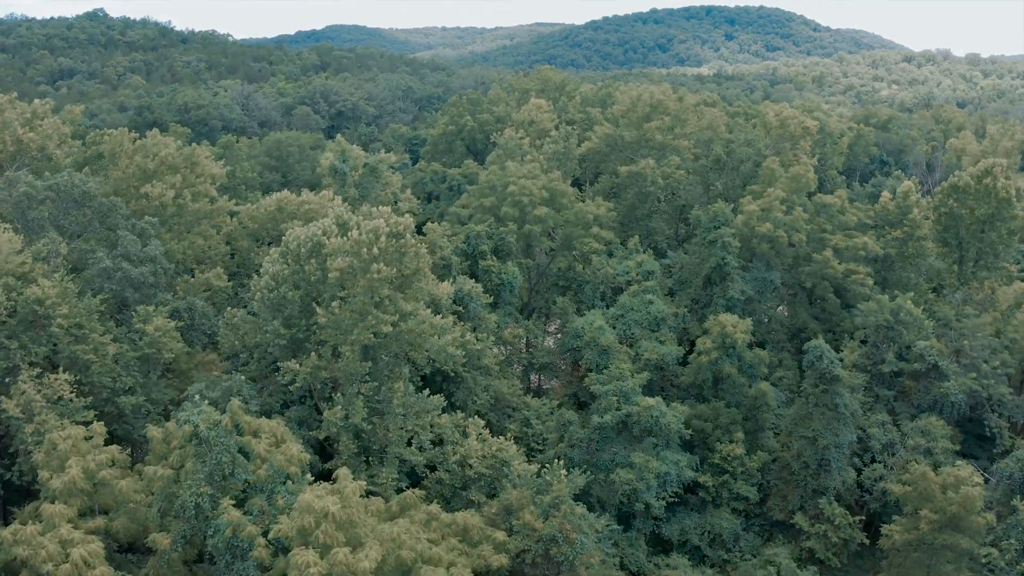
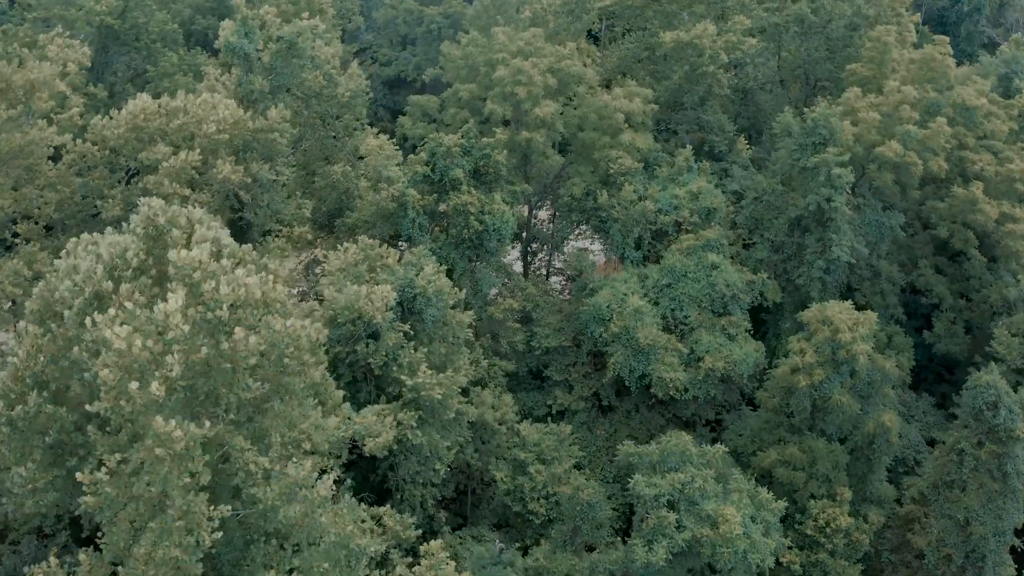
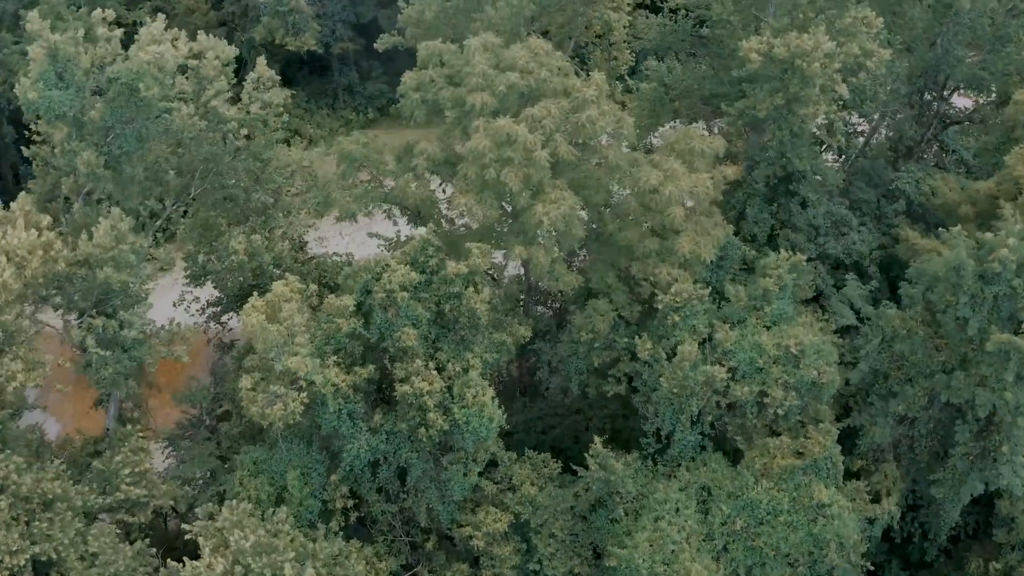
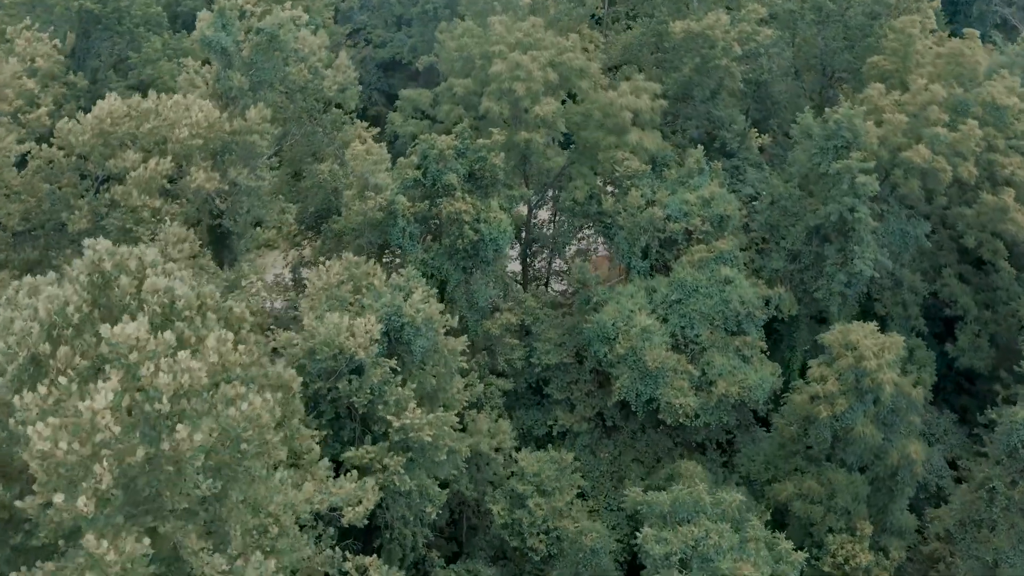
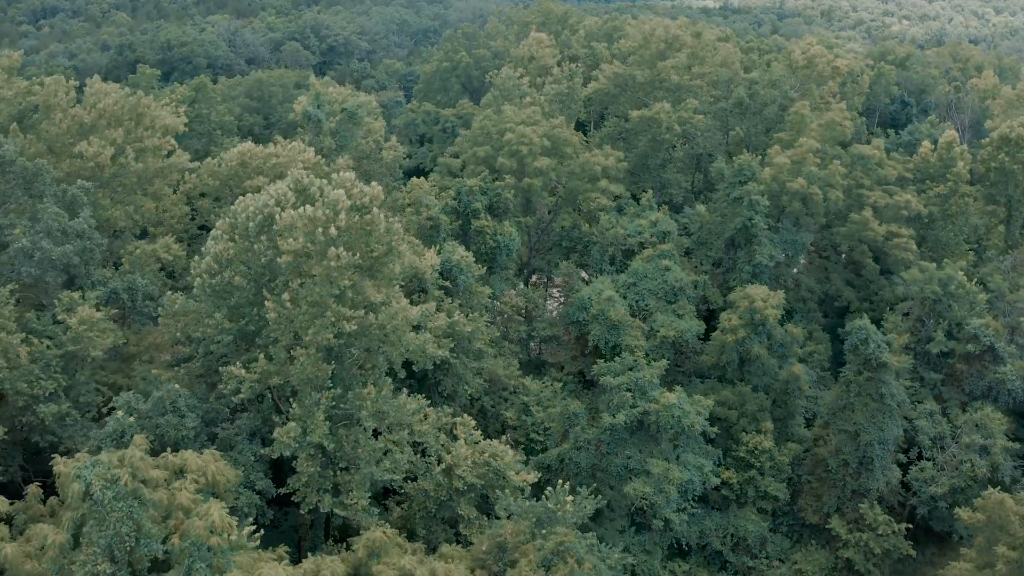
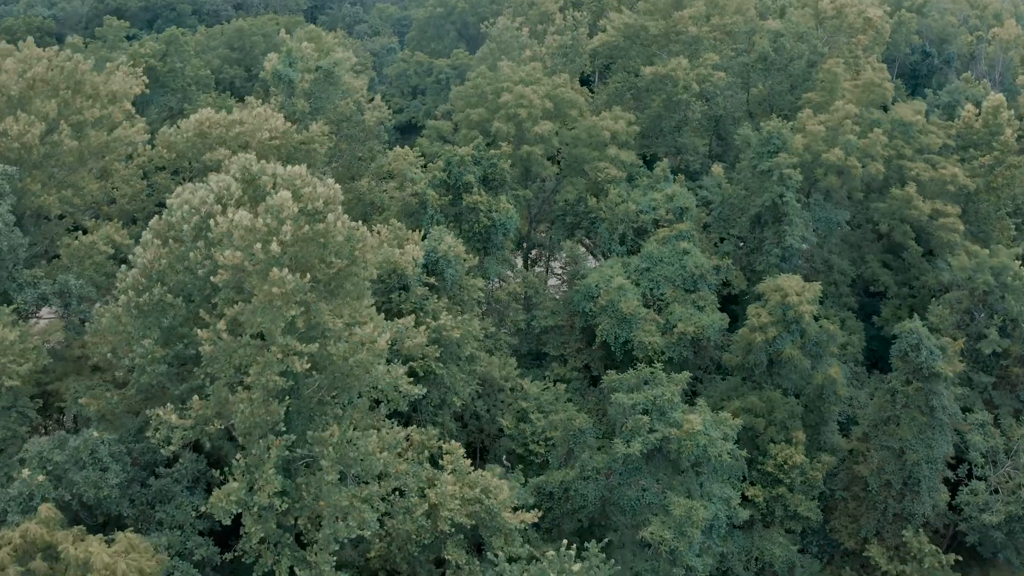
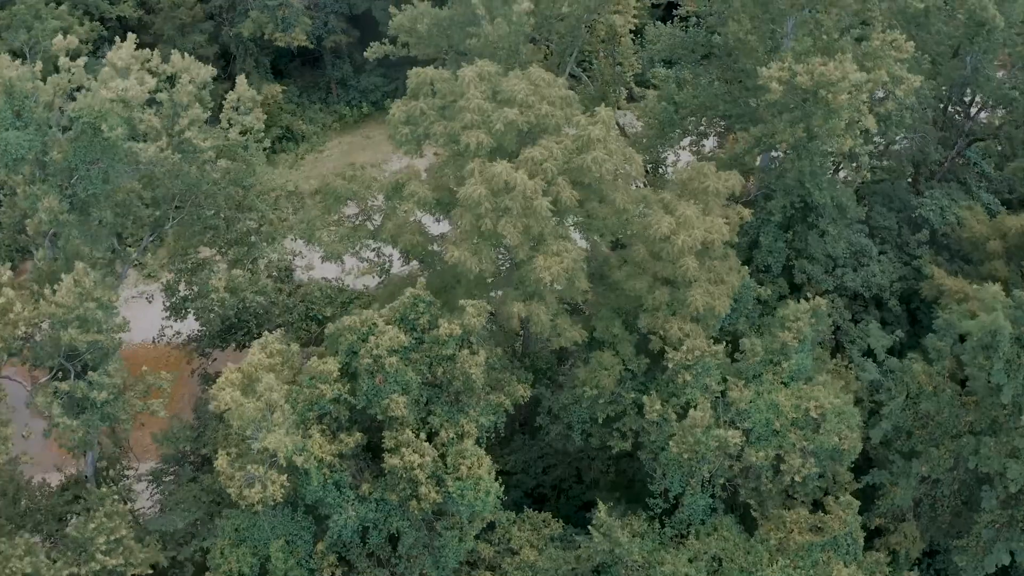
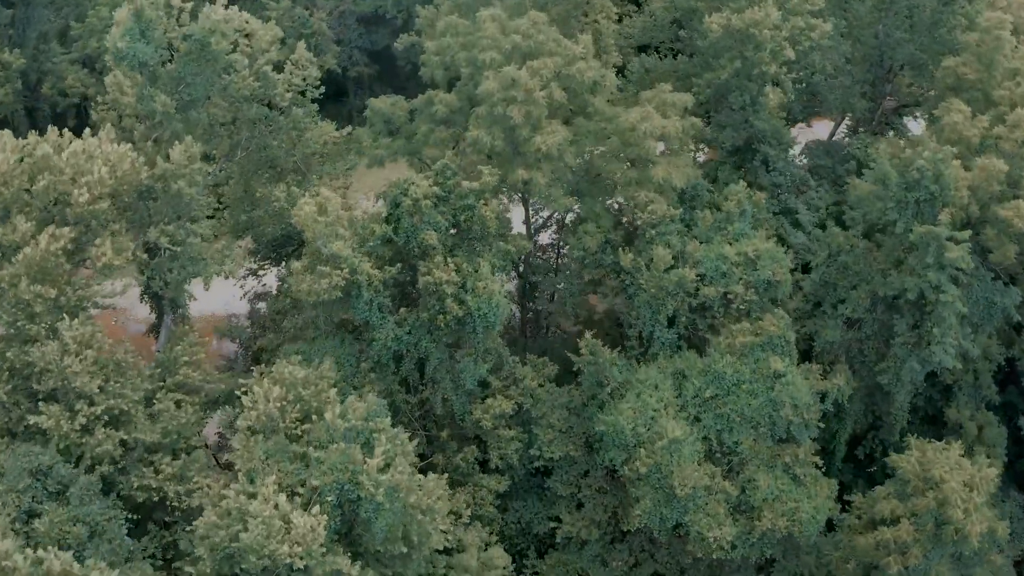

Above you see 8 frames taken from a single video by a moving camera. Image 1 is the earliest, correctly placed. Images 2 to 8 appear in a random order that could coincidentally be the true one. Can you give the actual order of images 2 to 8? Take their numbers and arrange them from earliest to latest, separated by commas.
5, 6, 2, 4, 8, 3, 7
